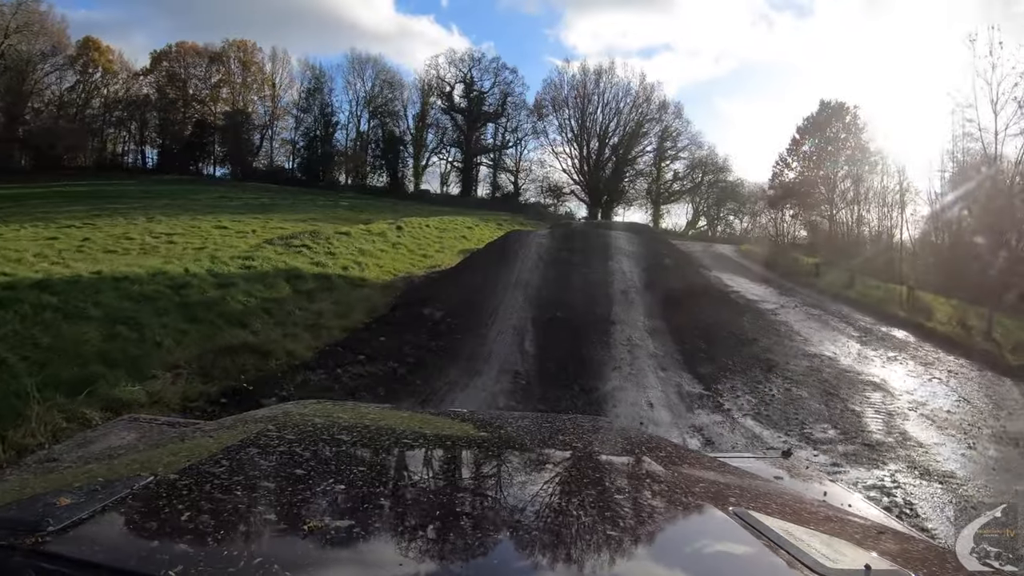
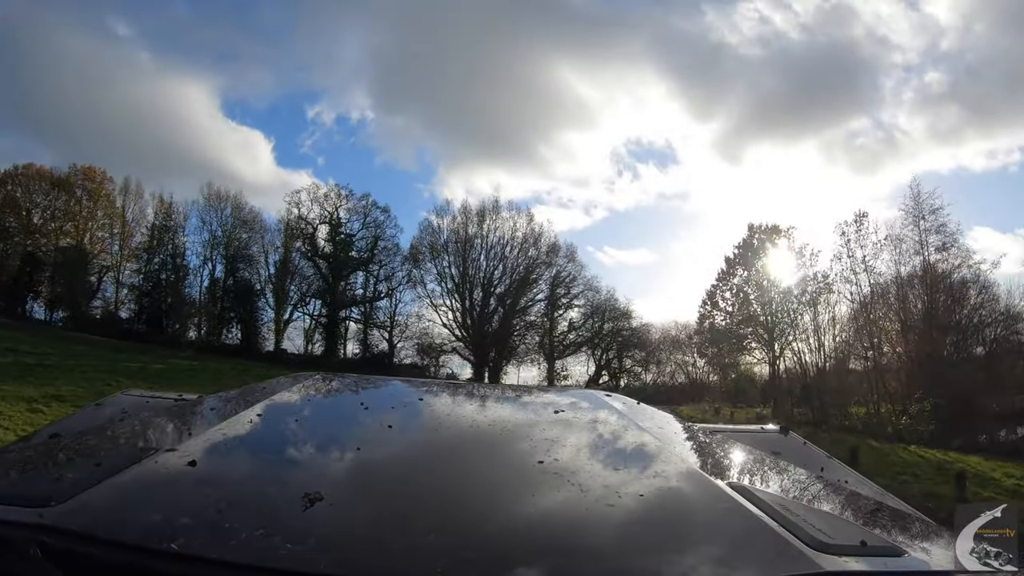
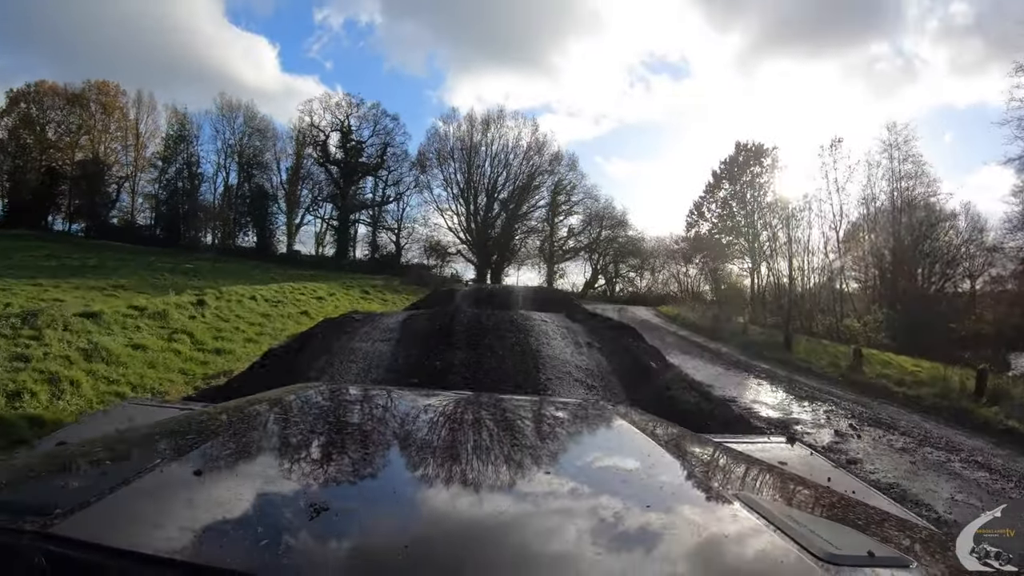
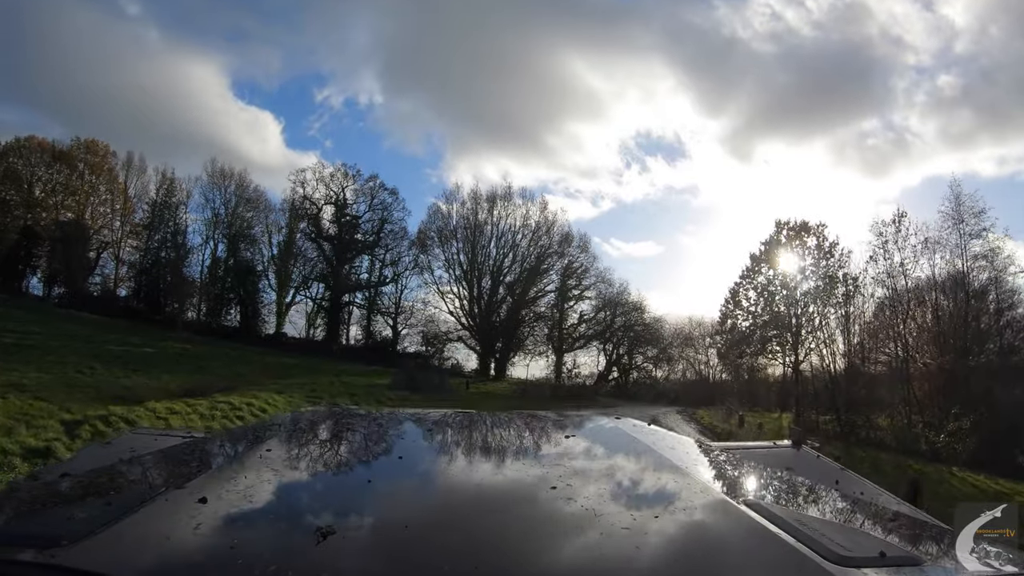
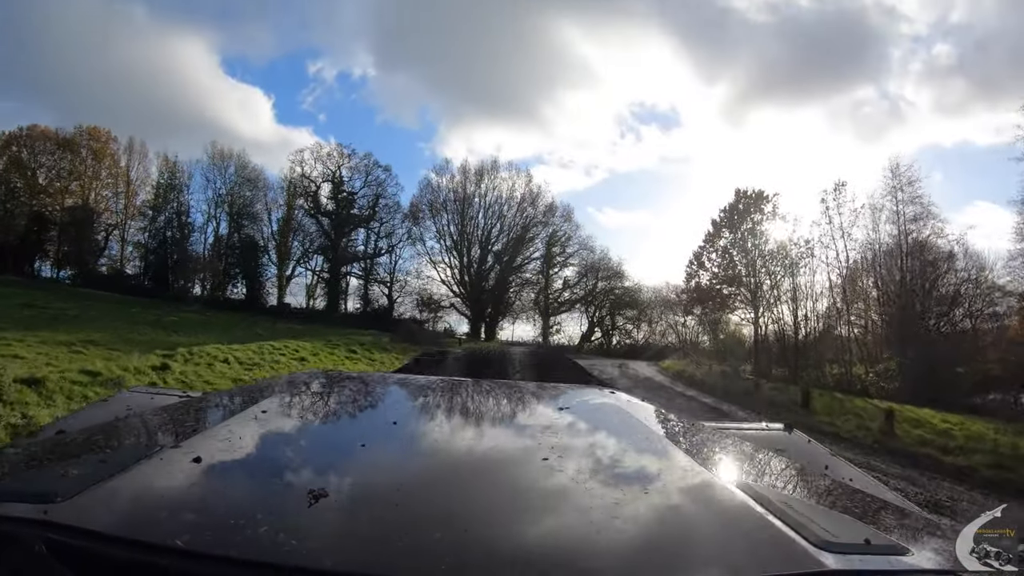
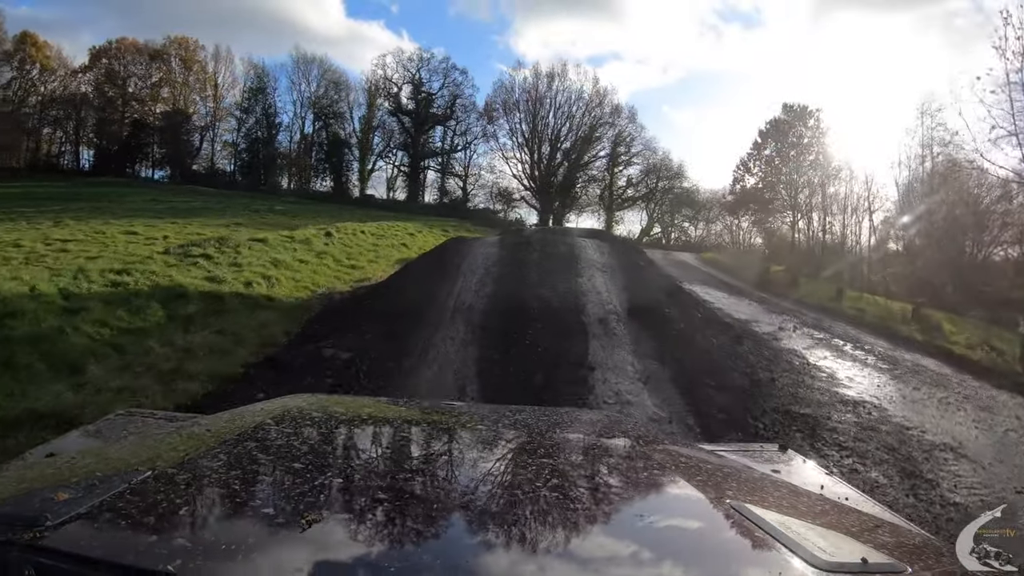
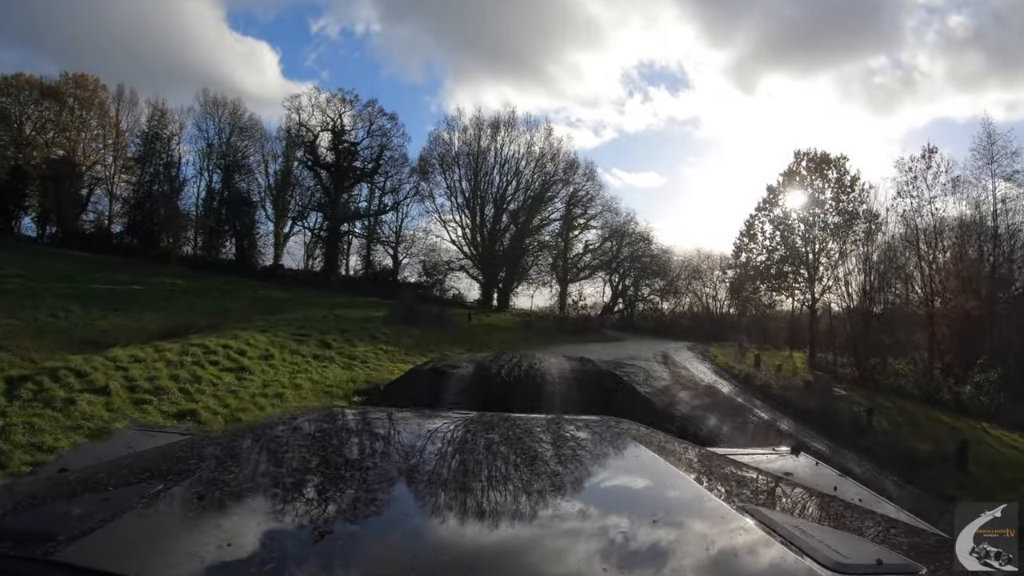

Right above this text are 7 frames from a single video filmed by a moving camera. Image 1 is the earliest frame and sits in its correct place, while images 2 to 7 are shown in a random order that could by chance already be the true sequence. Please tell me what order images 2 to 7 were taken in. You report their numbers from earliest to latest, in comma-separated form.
6, 3, 5, 2, 4, 7
